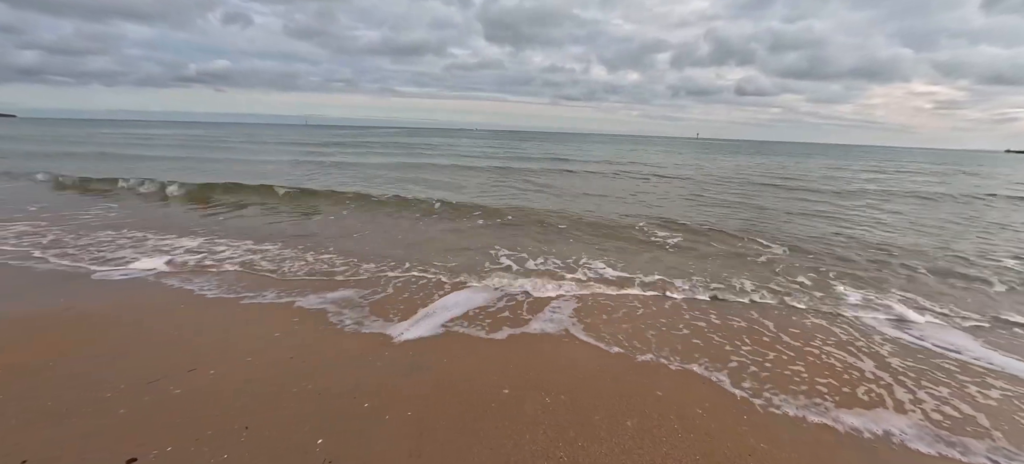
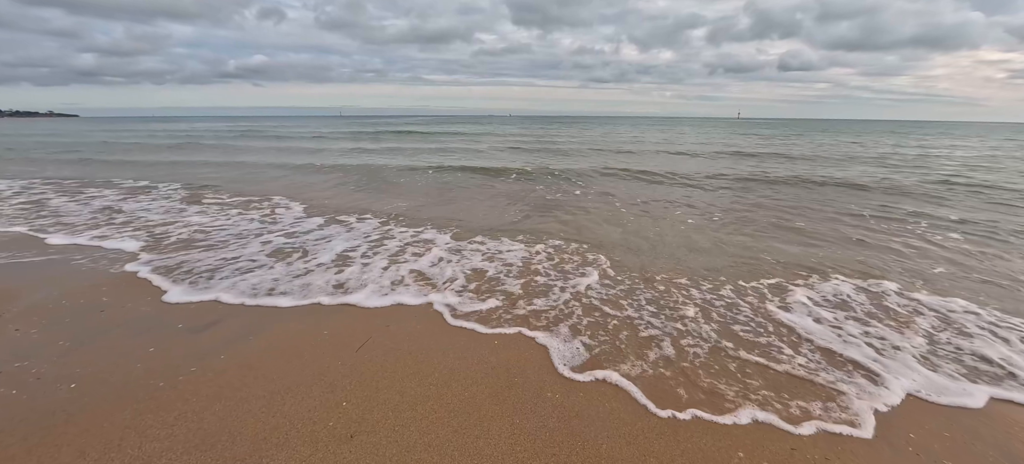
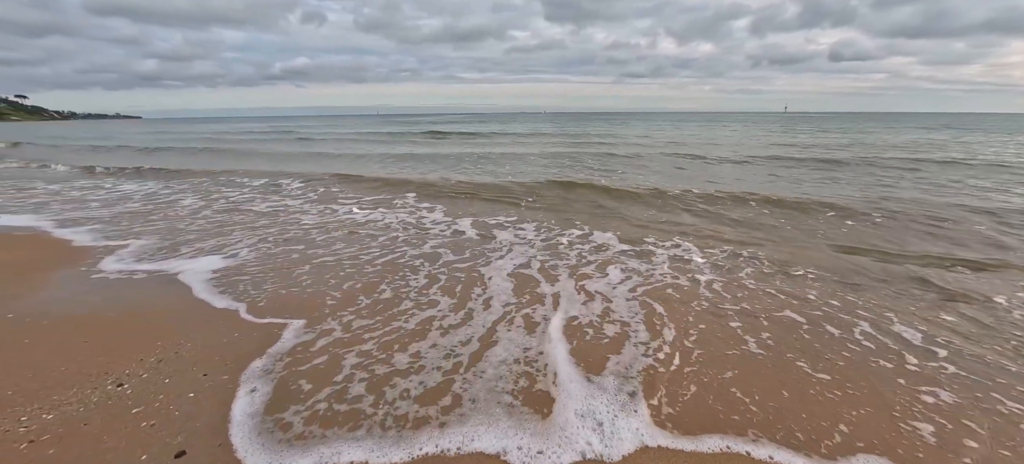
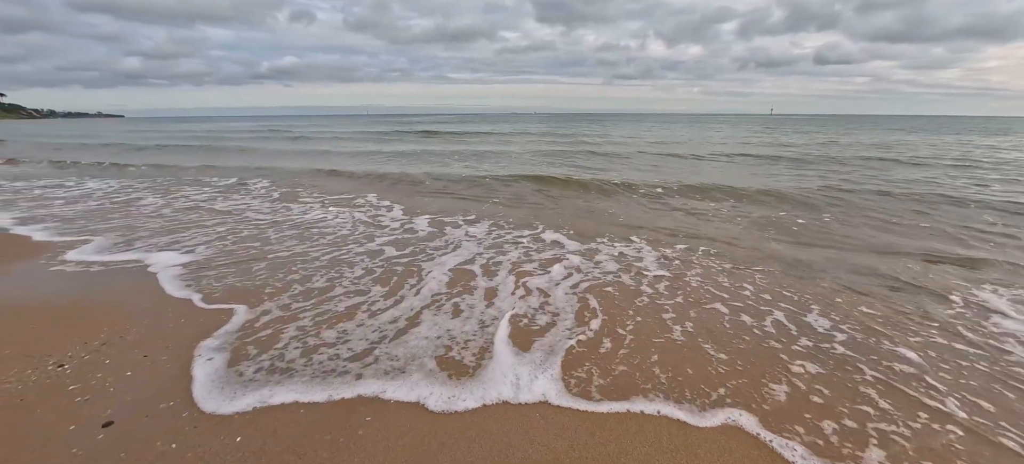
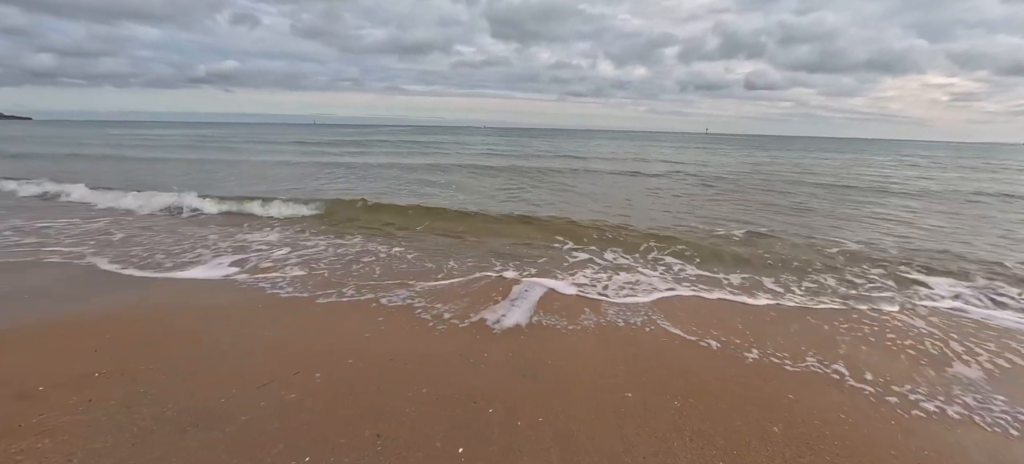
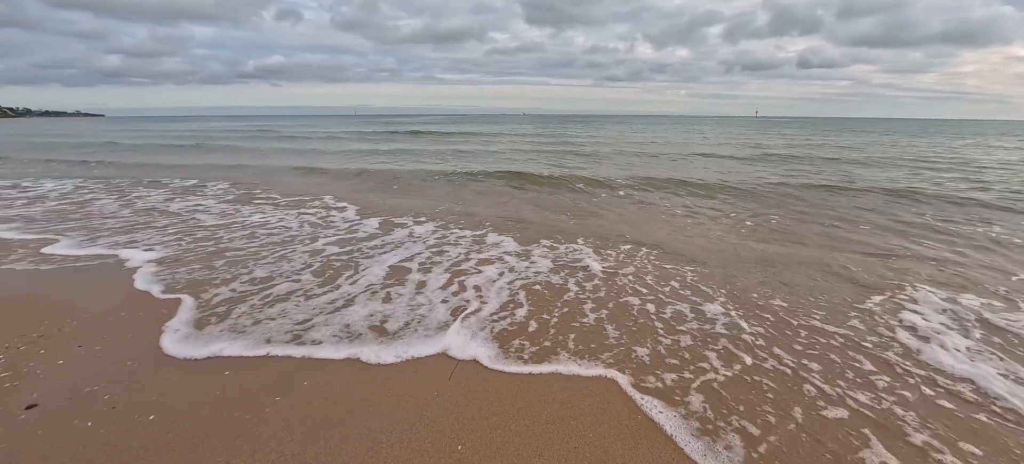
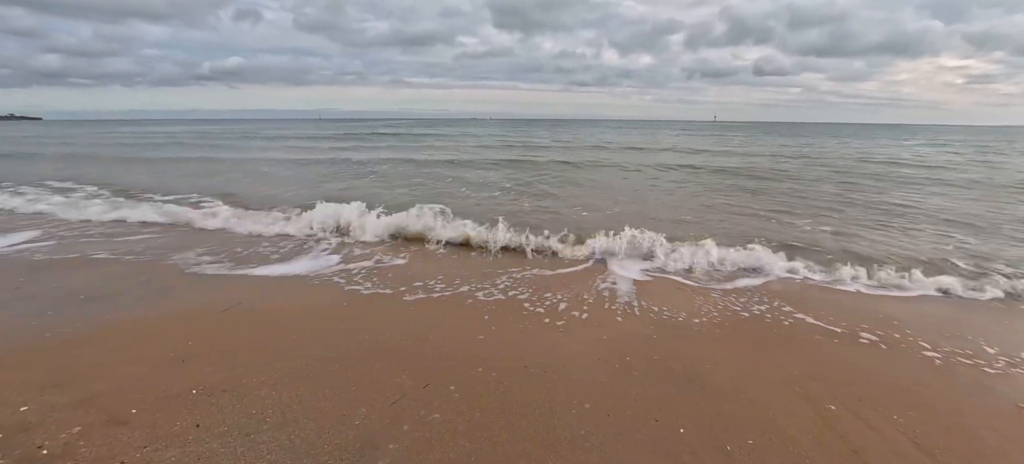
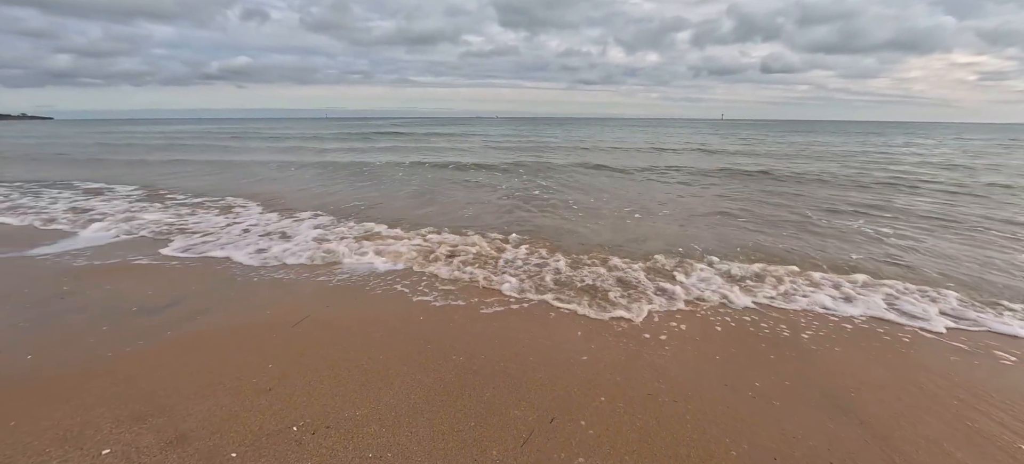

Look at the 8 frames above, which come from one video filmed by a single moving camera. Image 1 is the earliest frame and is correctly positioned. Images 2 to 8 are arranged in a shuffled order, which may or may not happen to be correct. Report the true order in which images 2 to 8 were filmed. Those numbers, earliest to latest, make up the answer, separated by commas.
5, 7, 8, 2, 6, 4, 3
